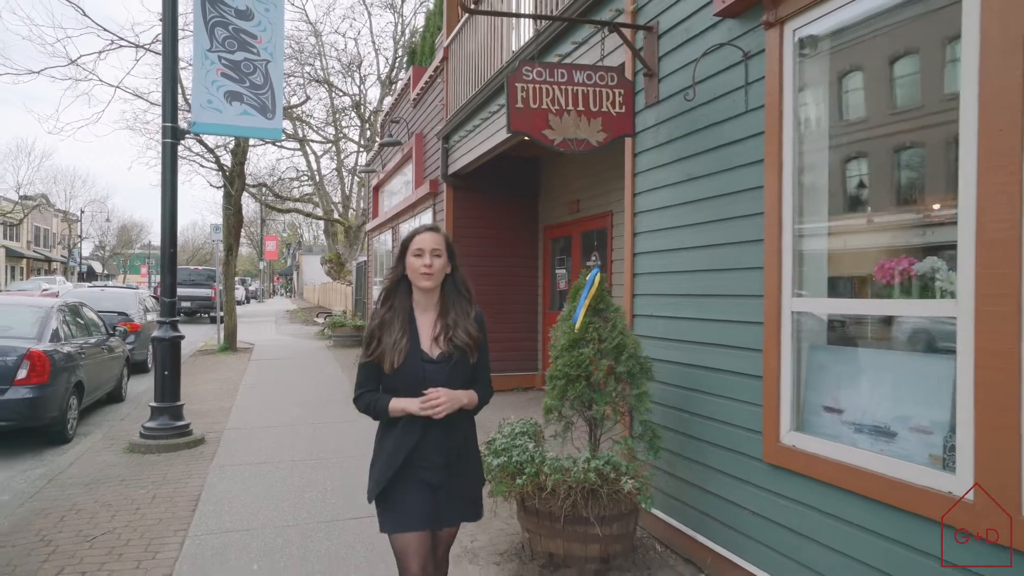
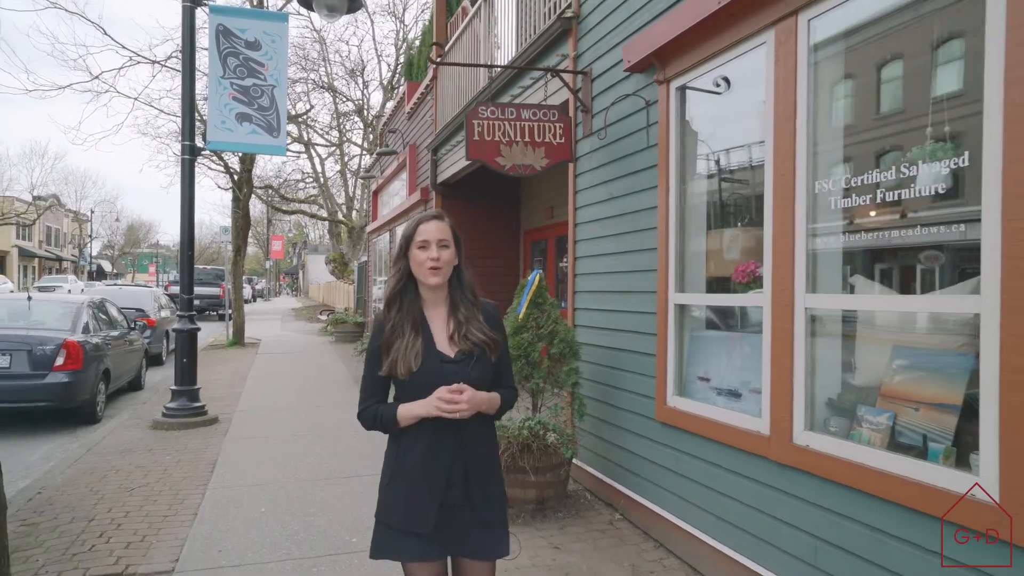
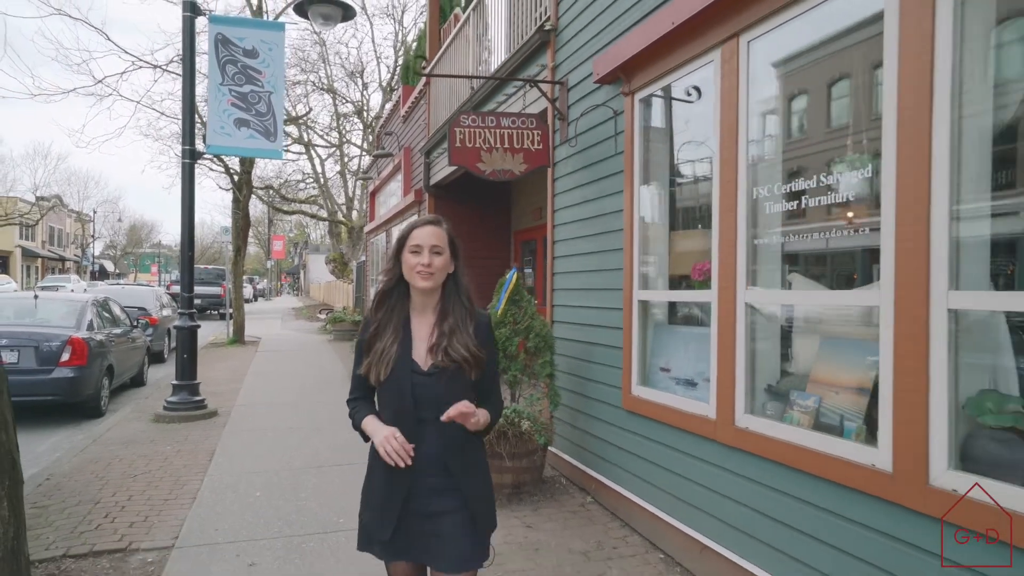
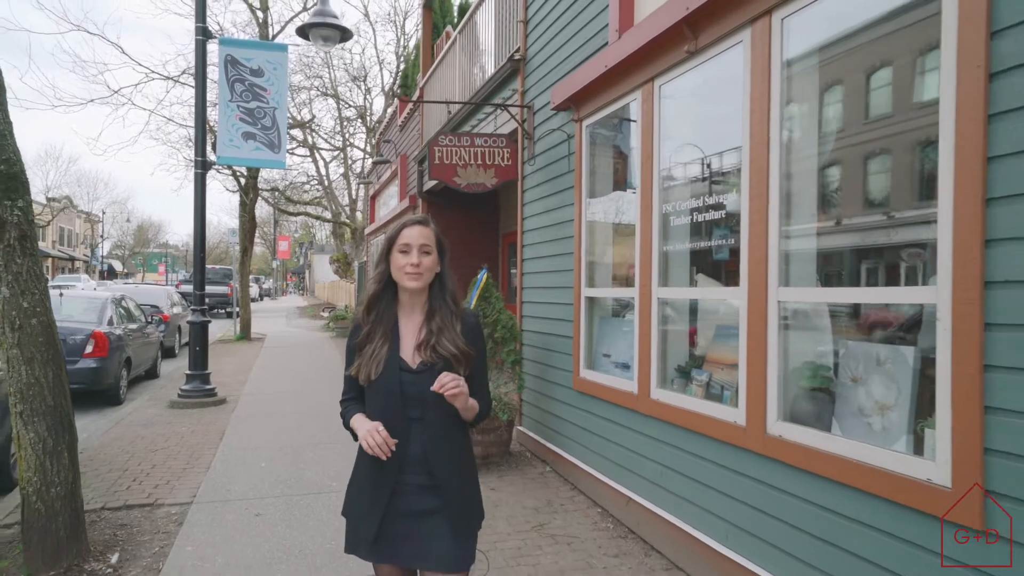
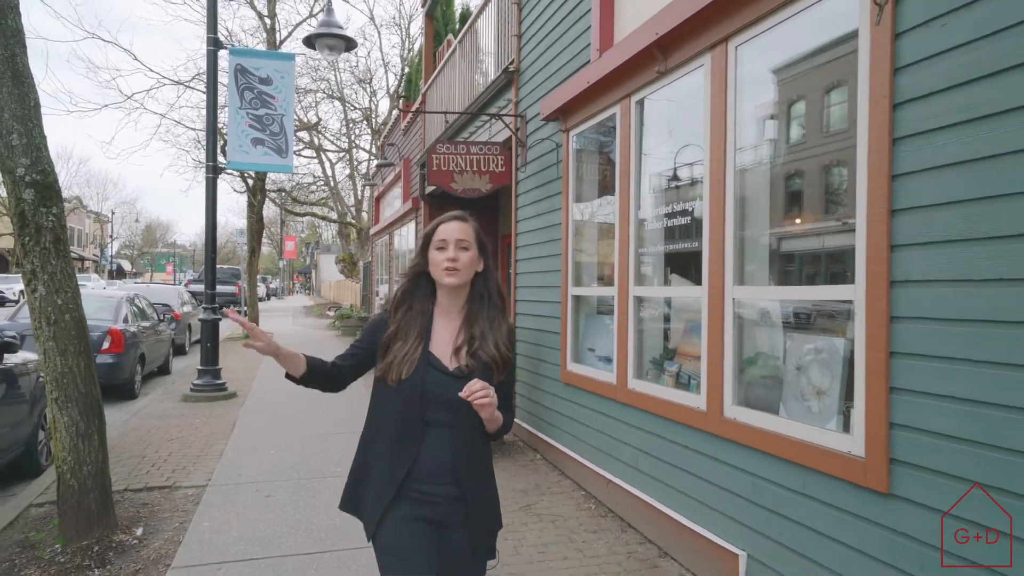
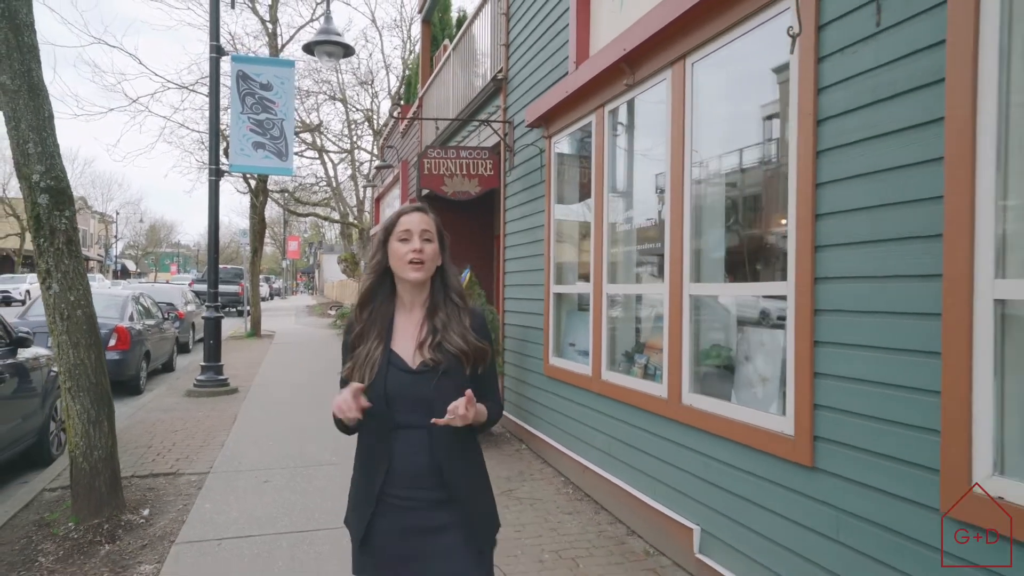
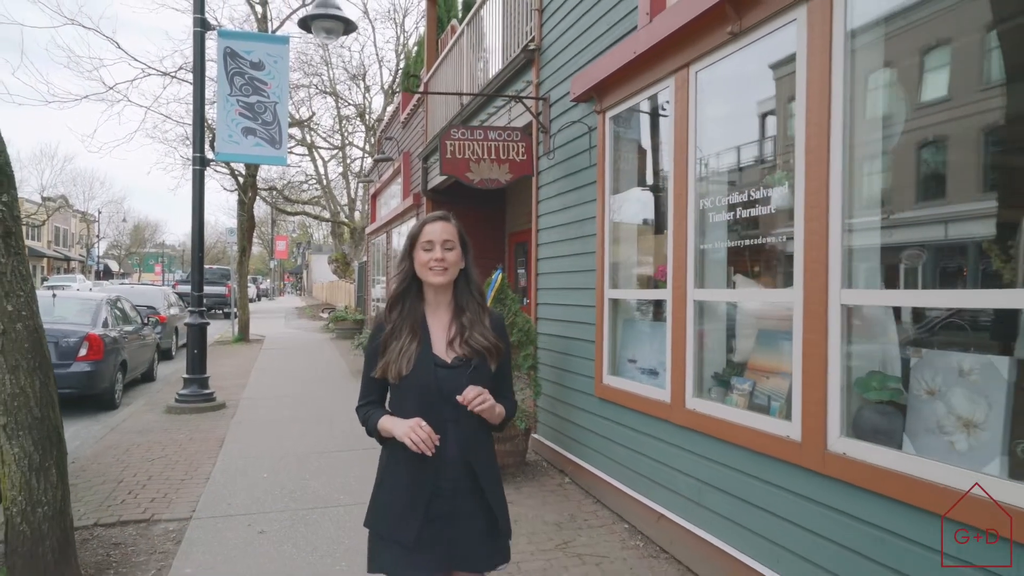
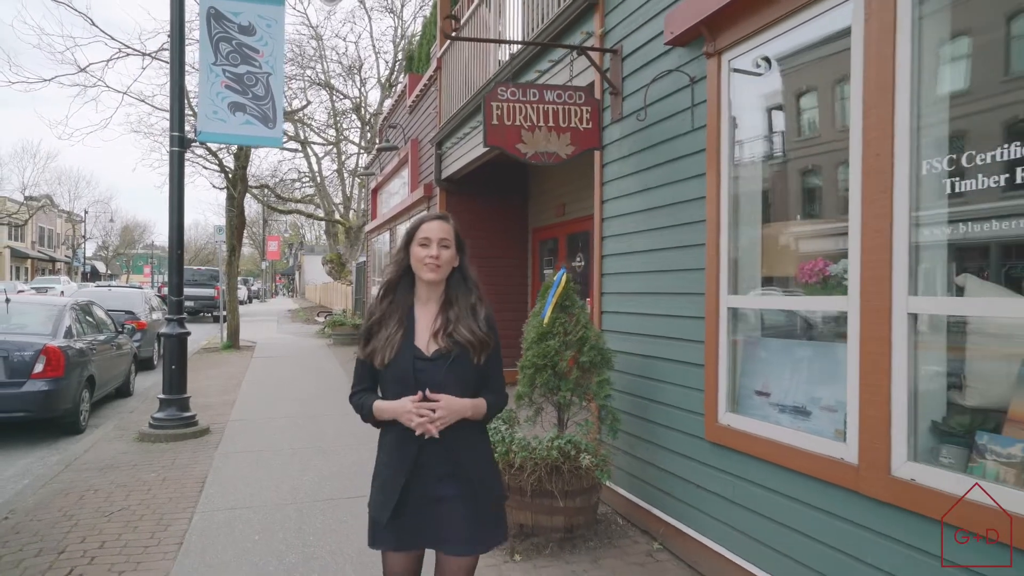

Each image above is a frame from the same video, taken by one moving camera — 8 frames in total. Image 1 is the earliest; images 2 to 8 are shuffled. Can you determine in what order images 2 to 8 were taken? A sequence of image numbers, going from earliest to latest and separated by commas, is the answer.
8, 2, 3, 7, 4, 5, 6
